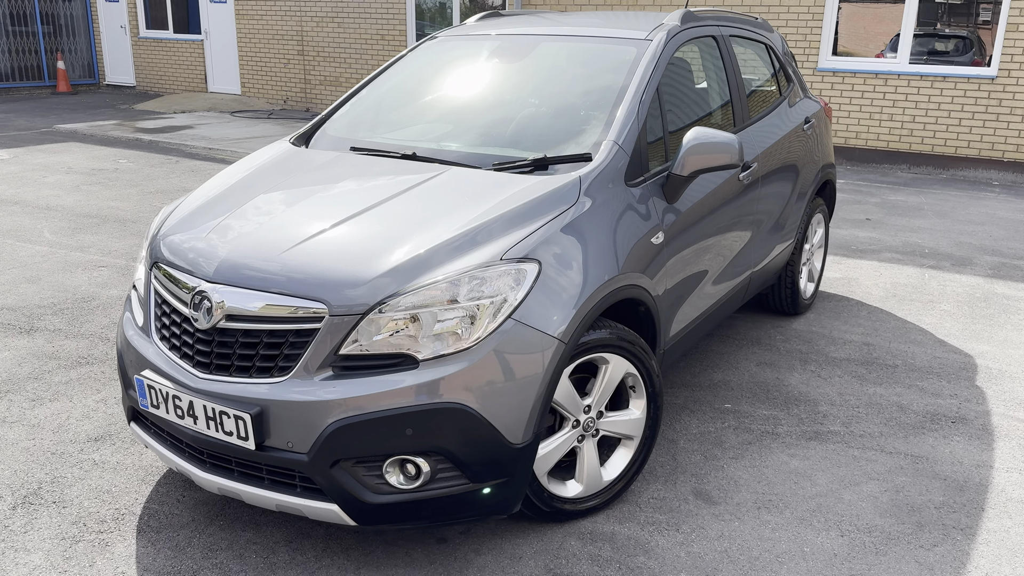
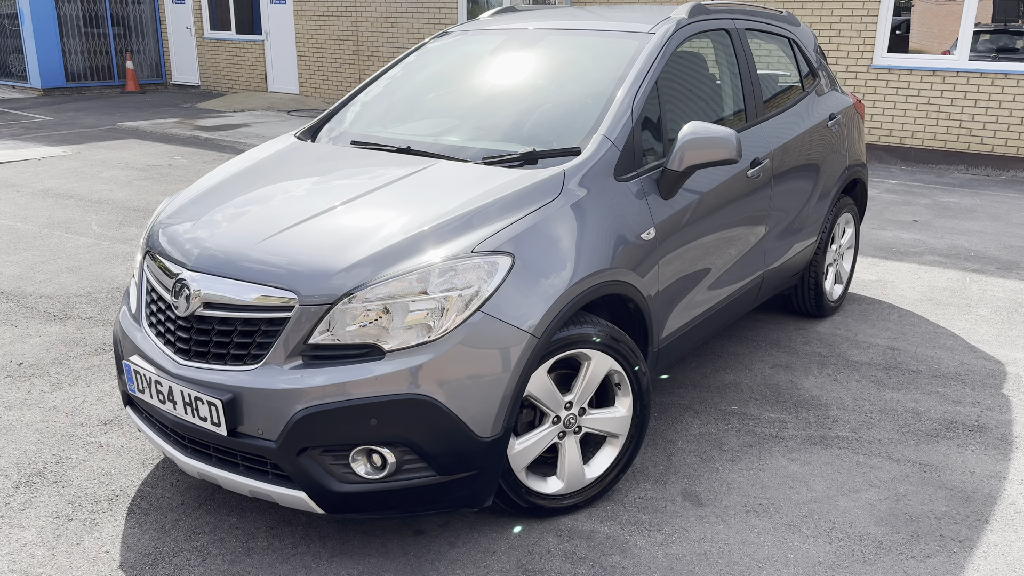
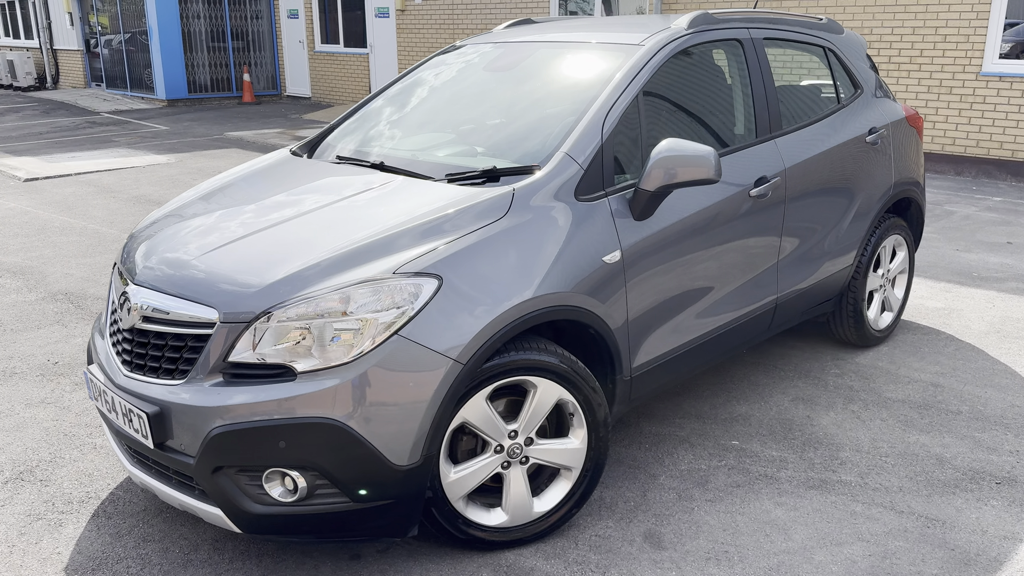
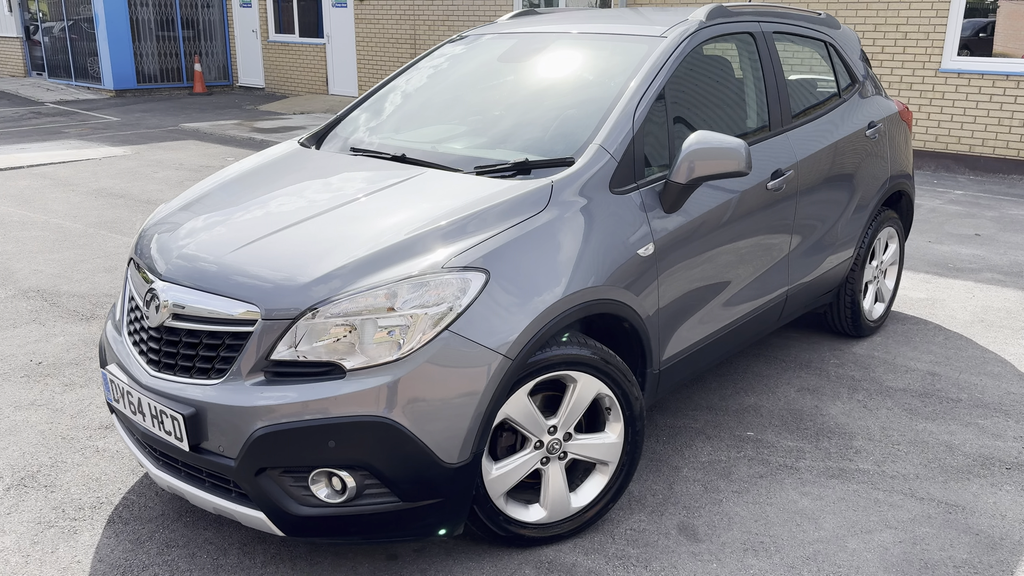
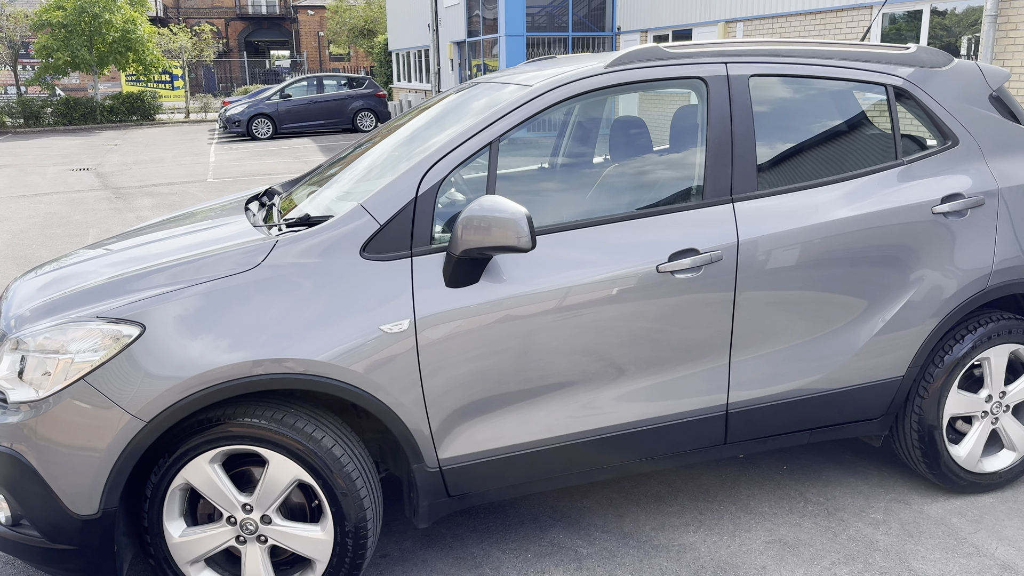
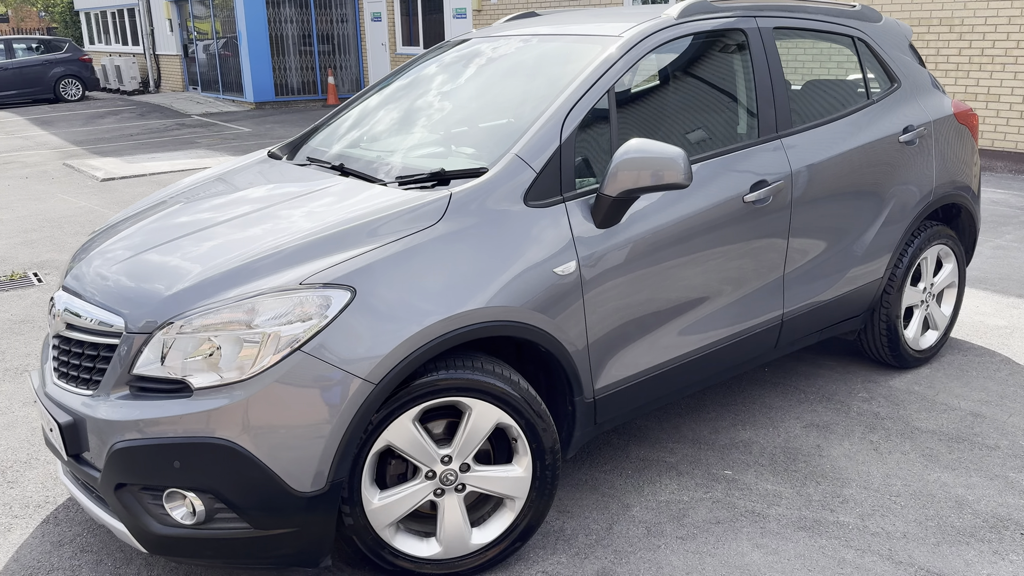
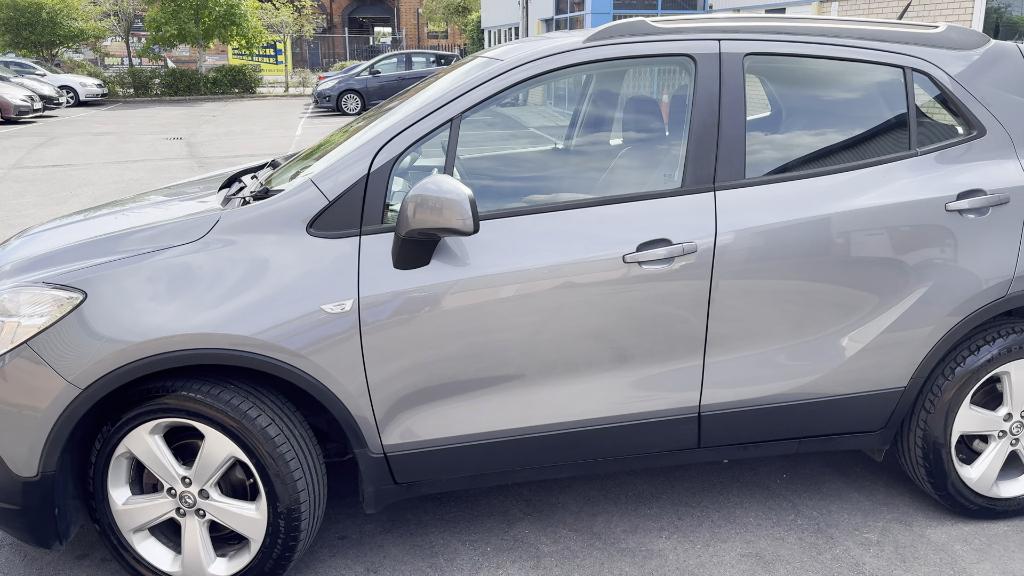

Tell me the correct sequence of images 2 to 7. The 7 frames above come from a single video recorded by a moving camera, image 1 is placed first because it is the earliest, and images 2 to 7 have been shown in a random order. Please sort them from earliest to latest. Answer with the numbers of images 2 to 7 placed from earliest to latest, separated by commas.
2, 4, 3, 6, 5, 7
